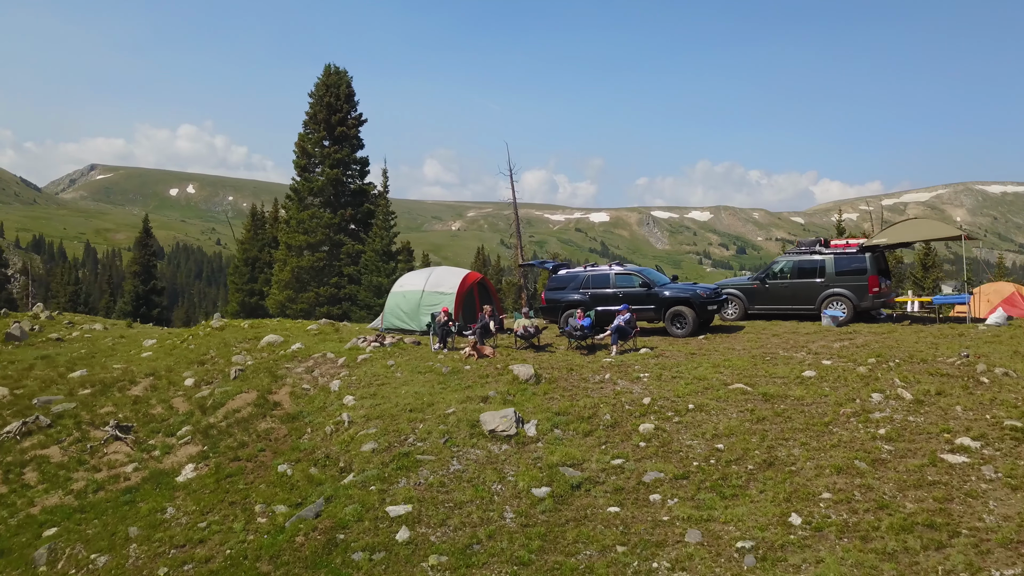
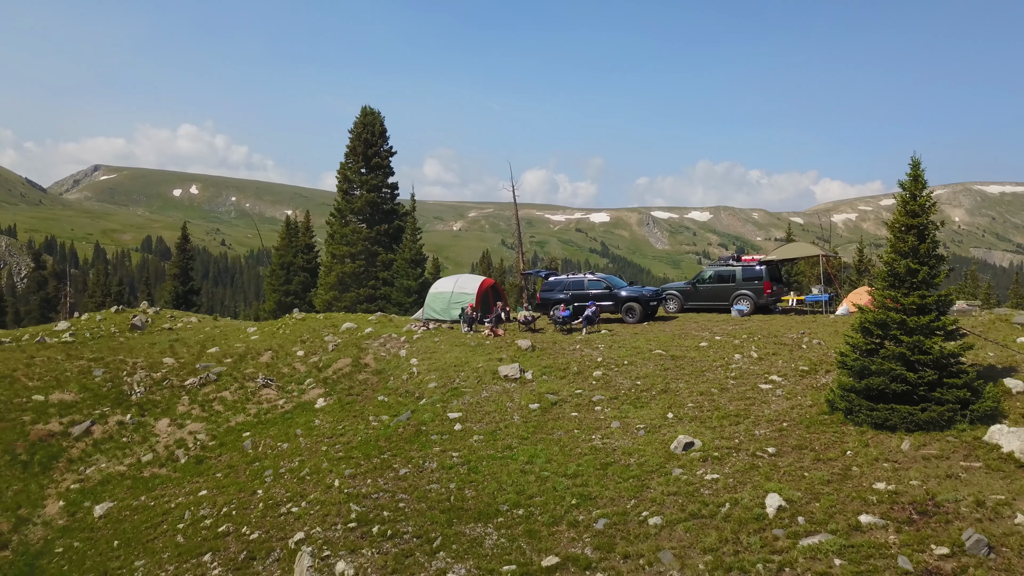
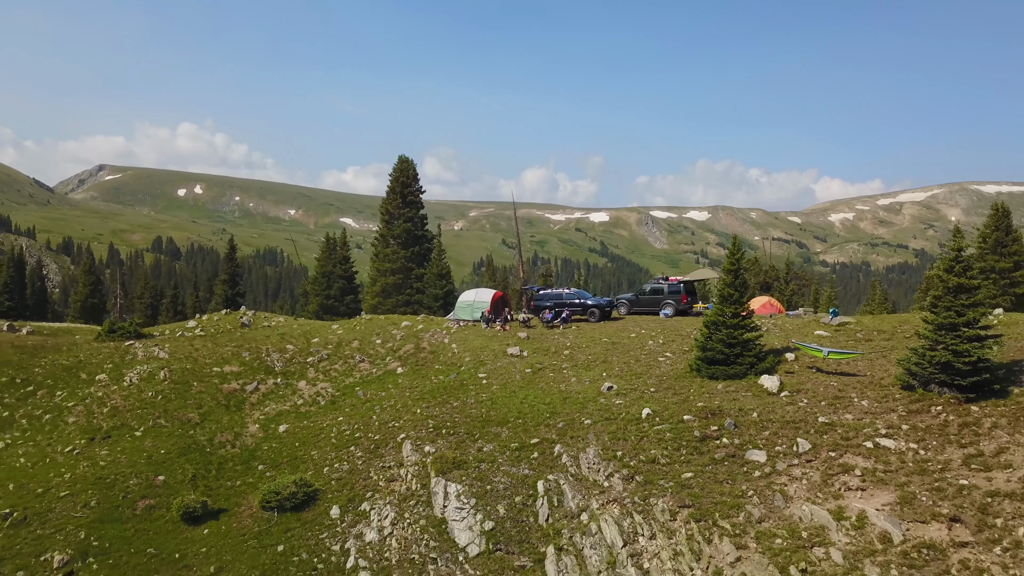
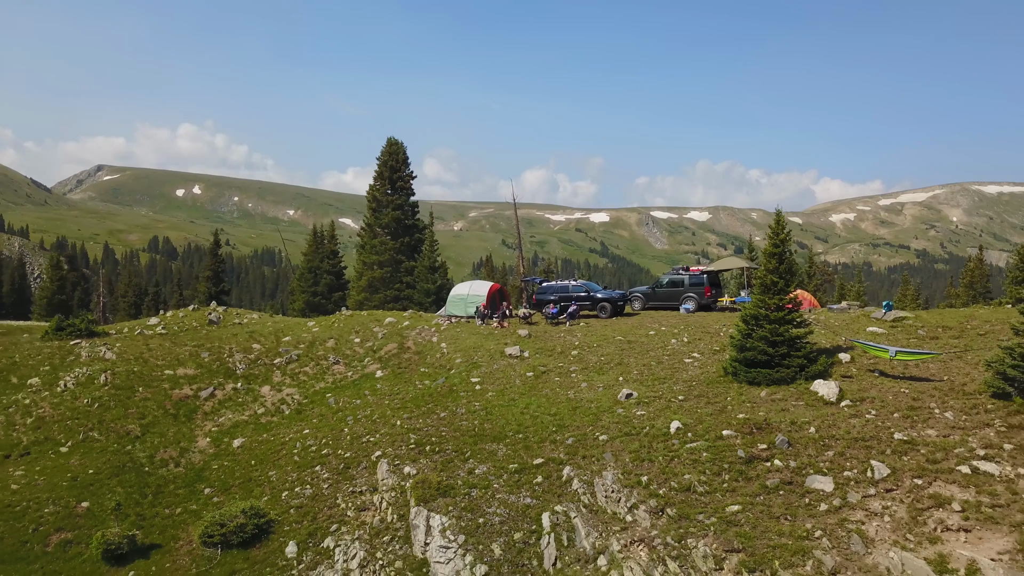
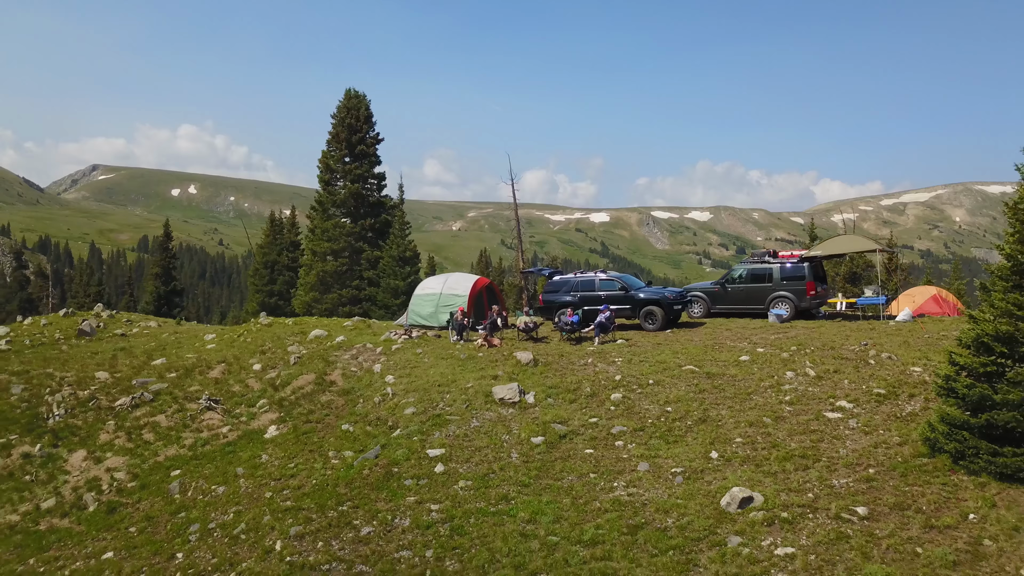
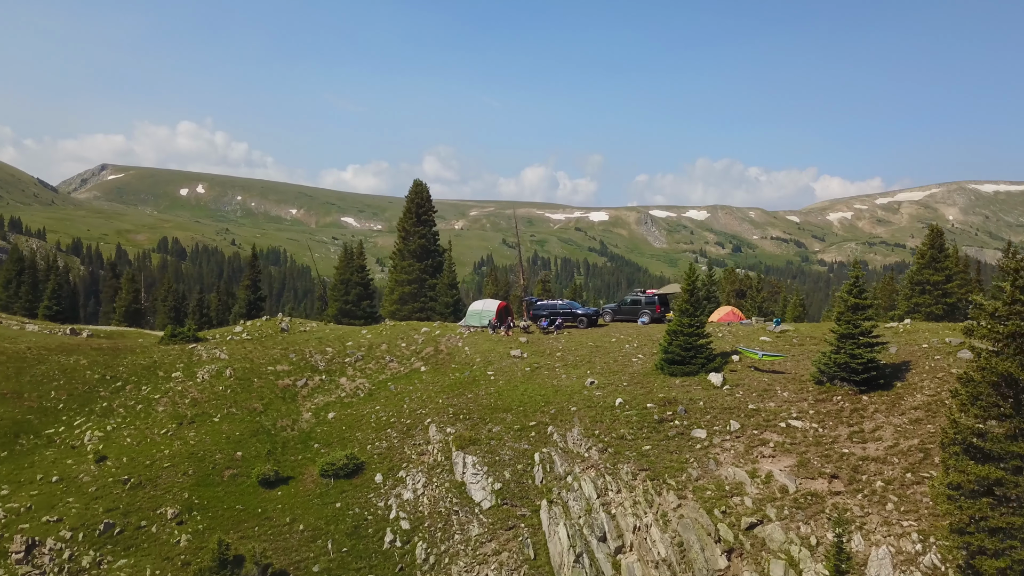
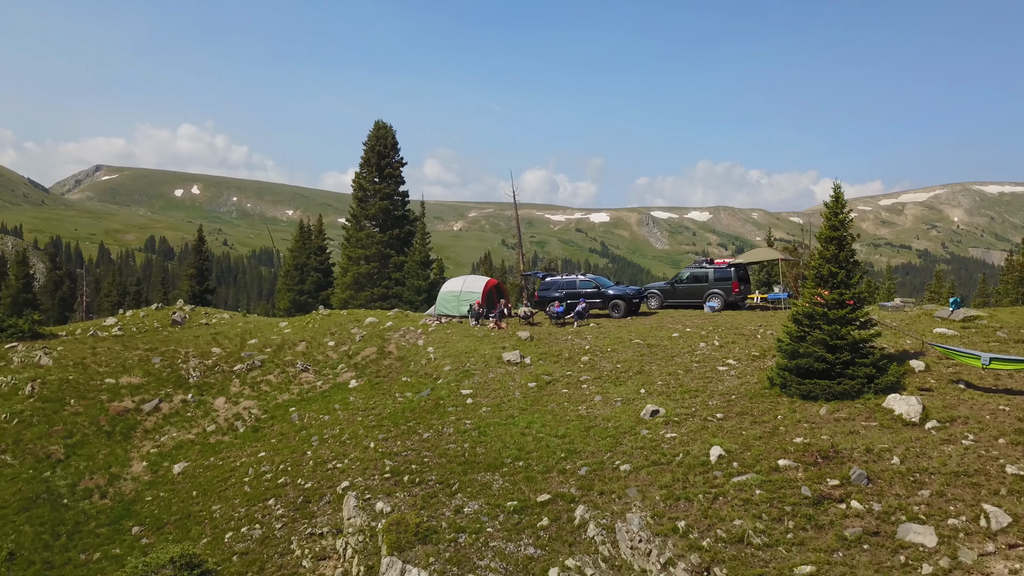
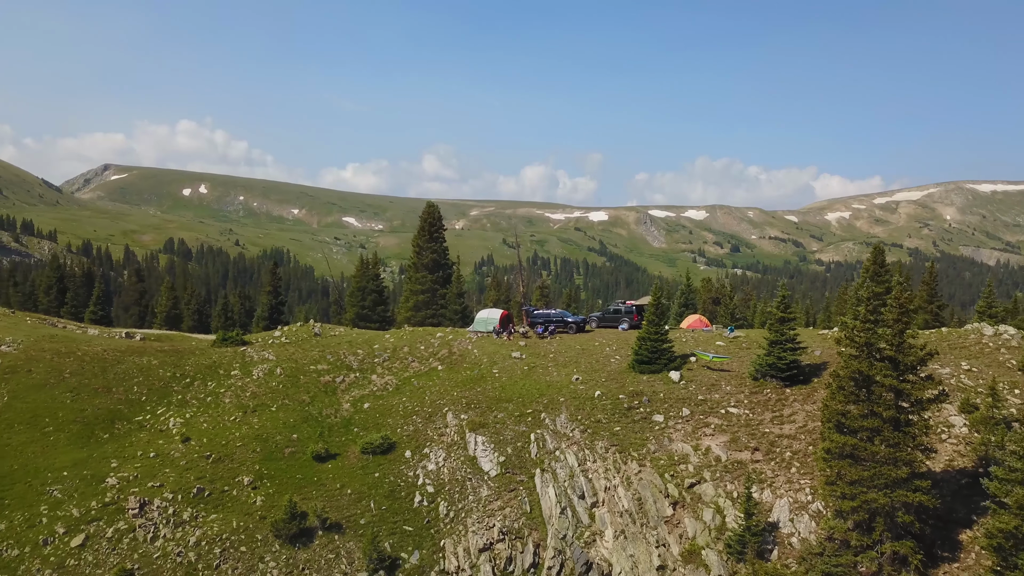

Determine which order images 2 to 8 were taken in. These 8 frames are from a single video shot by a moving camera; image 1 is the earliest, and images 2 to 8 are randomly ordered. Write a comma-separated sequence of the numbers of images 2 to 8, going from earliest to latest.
5, 2, 7, 4, 3, 6, 8
